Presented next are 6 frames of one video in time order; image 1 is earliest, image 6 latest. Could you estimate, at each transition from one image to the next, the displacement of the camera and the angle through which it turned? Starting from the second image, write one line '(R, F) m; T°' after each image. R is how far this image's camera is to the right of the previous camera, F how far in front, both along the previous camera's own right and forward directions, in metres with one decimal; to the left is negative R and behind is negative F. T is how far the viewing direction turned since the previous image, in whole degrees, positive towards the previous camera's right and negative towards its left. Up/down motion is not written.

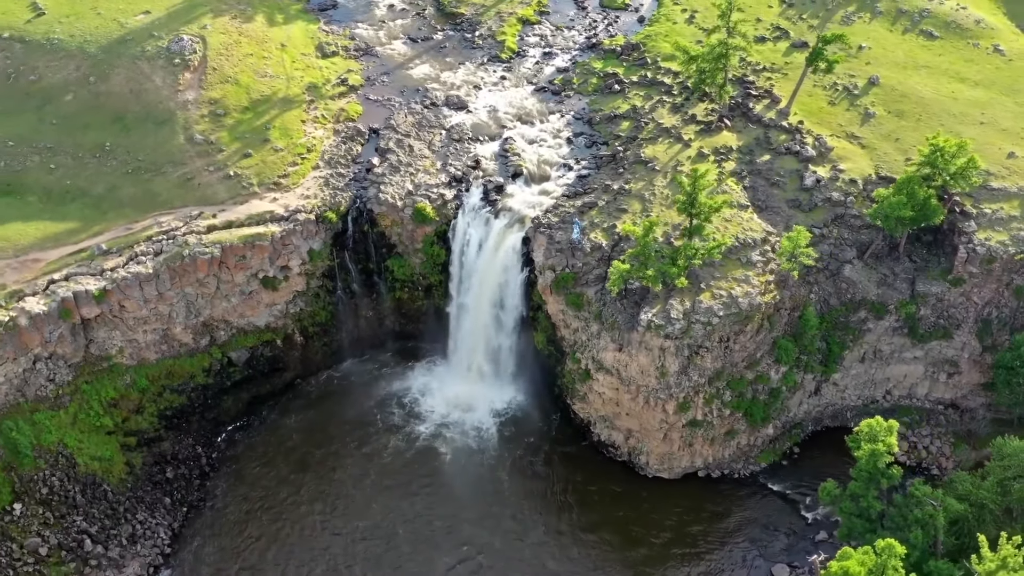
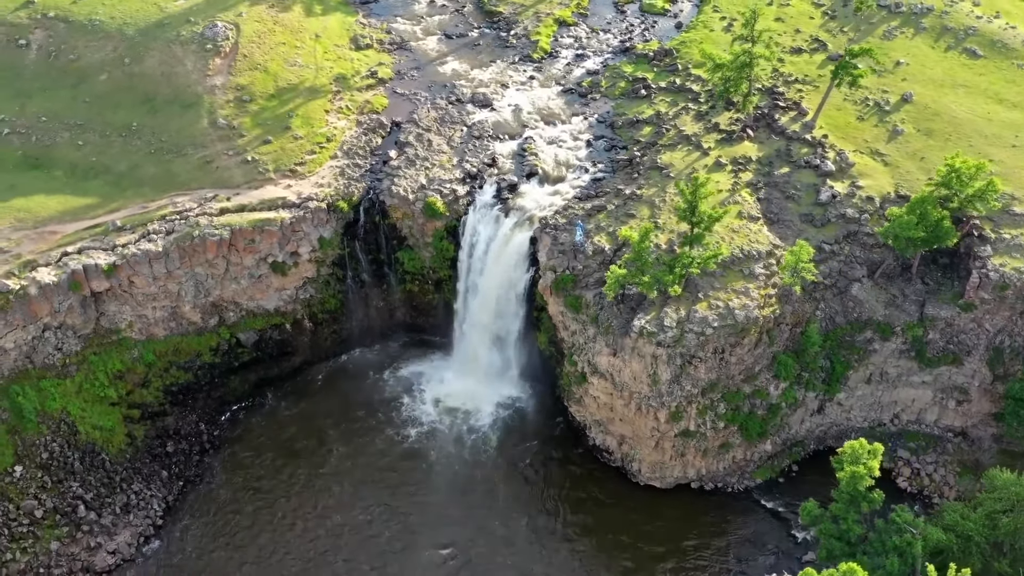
(+1.8, +0.1) m; -3°
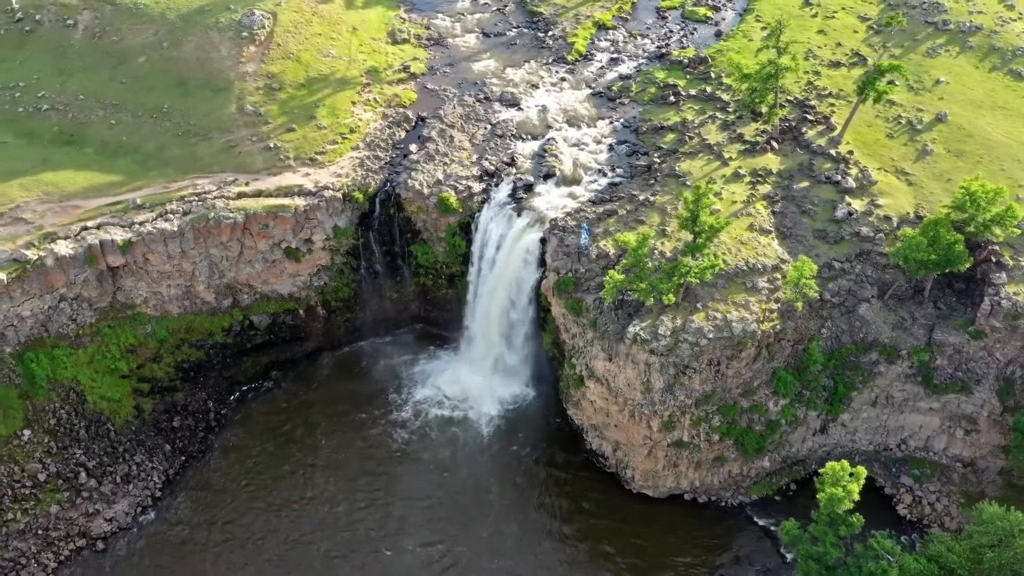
(+1.8, 0.0) m; -3°
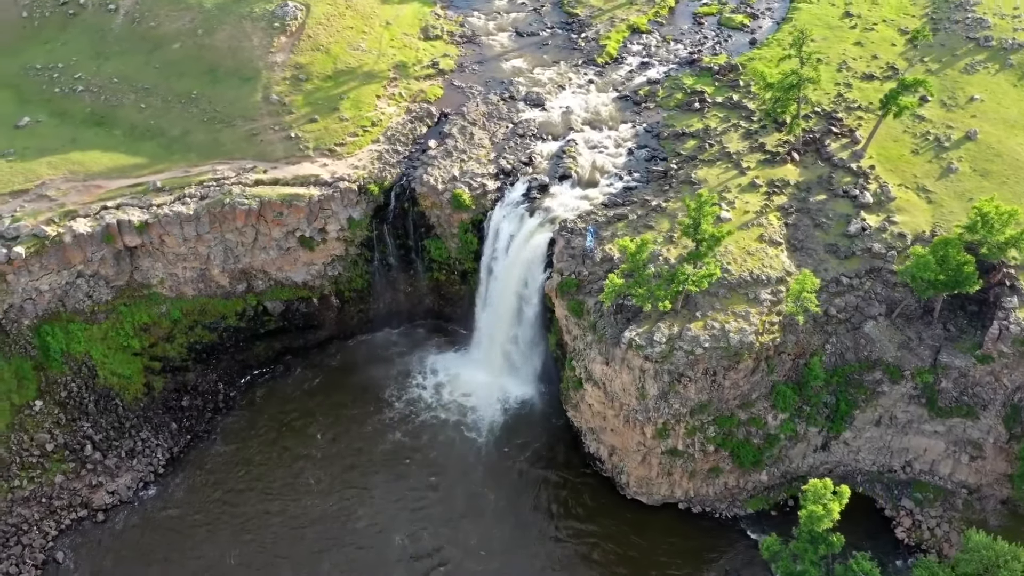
(+1.5, -0.1) m; -2°
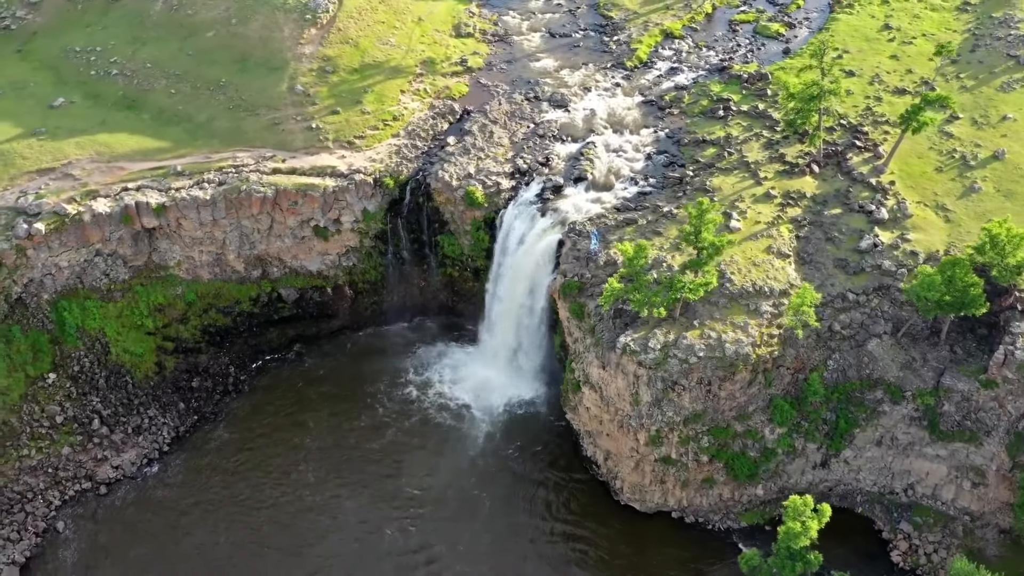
(+1.4, -0.2) m; -2°
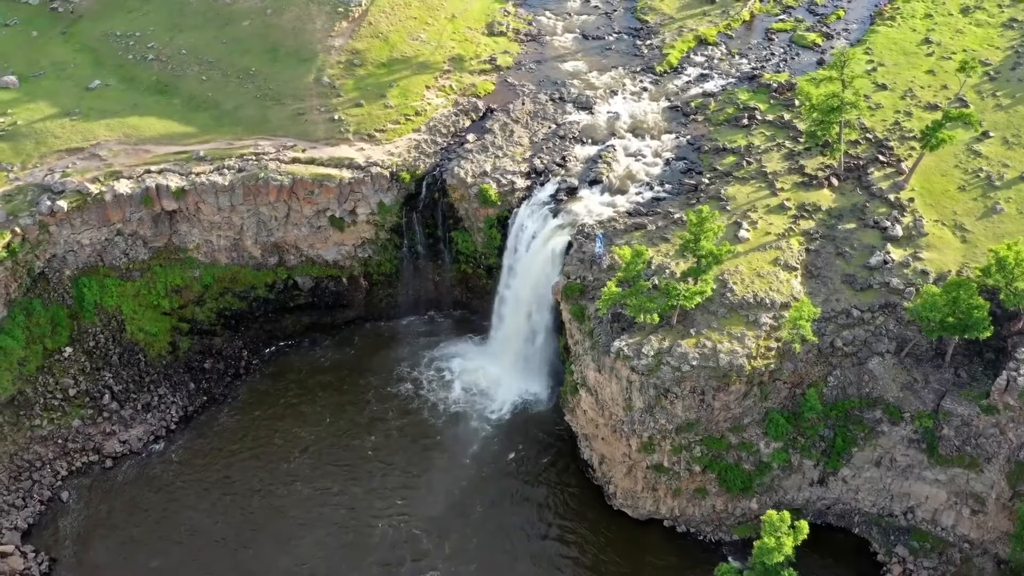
(+1.5, -0.3) m; -2°
